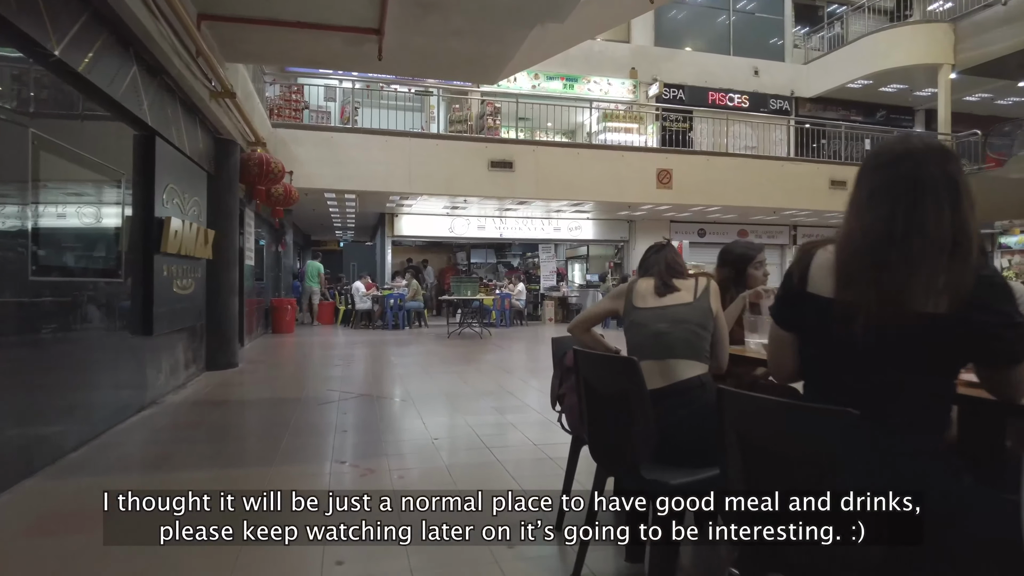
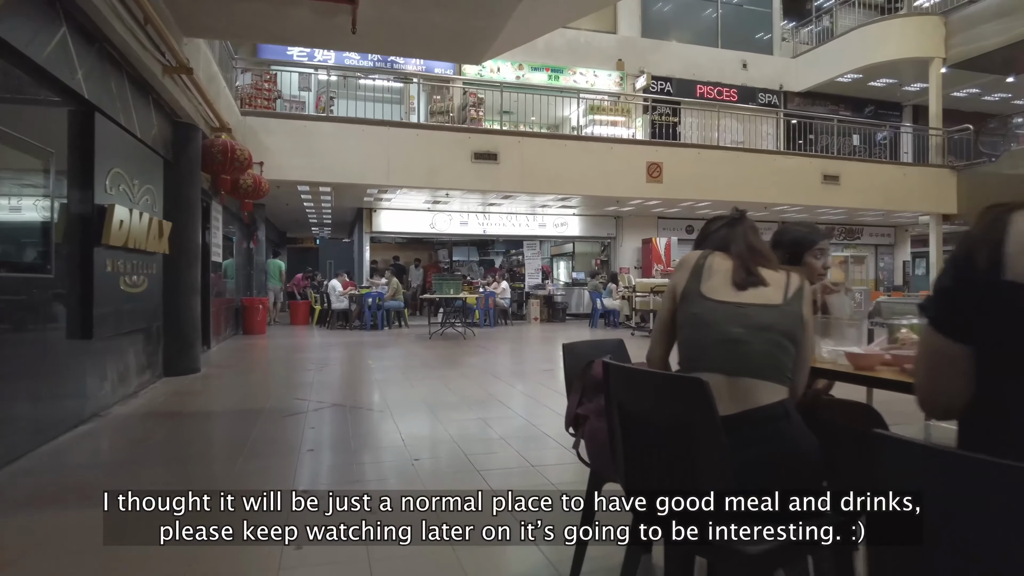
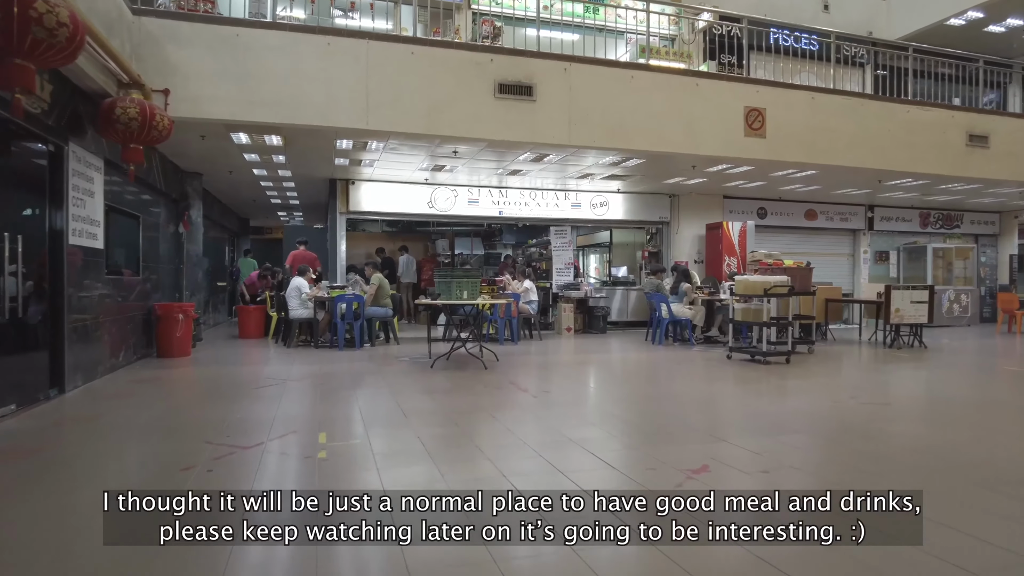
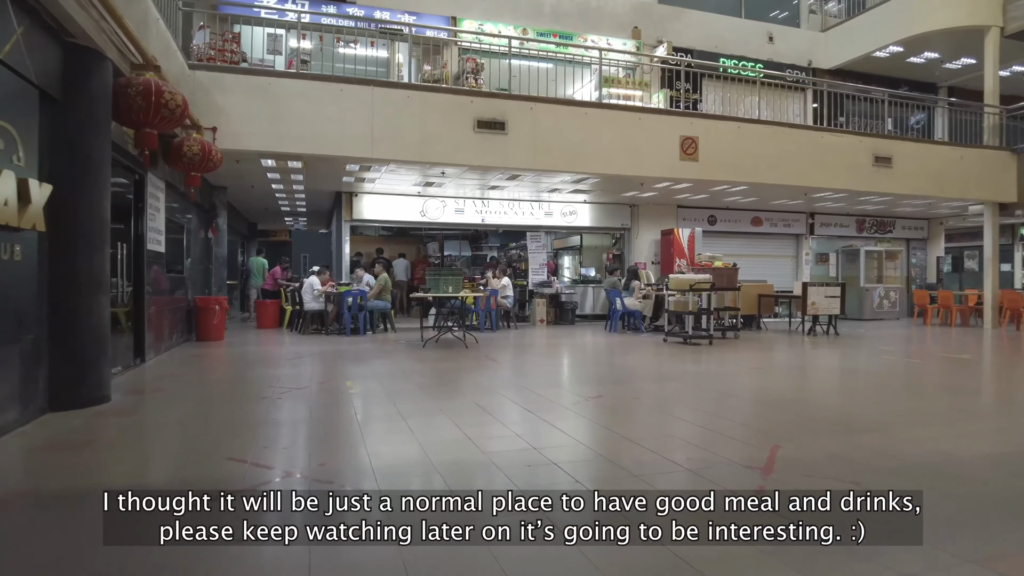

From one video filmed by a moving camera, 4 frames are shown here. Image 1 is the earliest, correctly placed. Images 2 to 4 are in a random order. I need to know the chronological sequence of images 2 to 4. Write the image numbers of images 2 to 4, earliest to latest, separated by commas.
2, 4, 3
